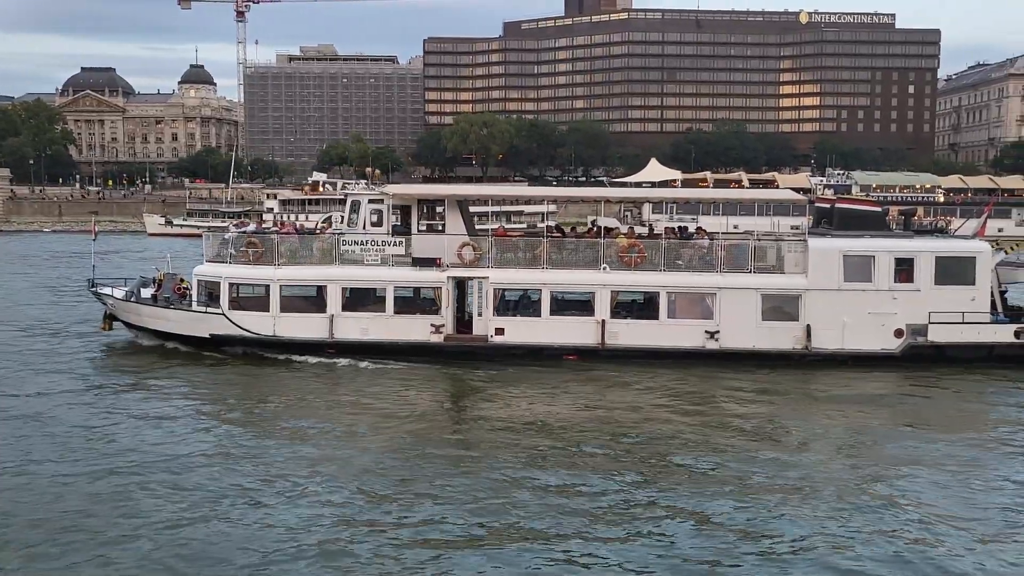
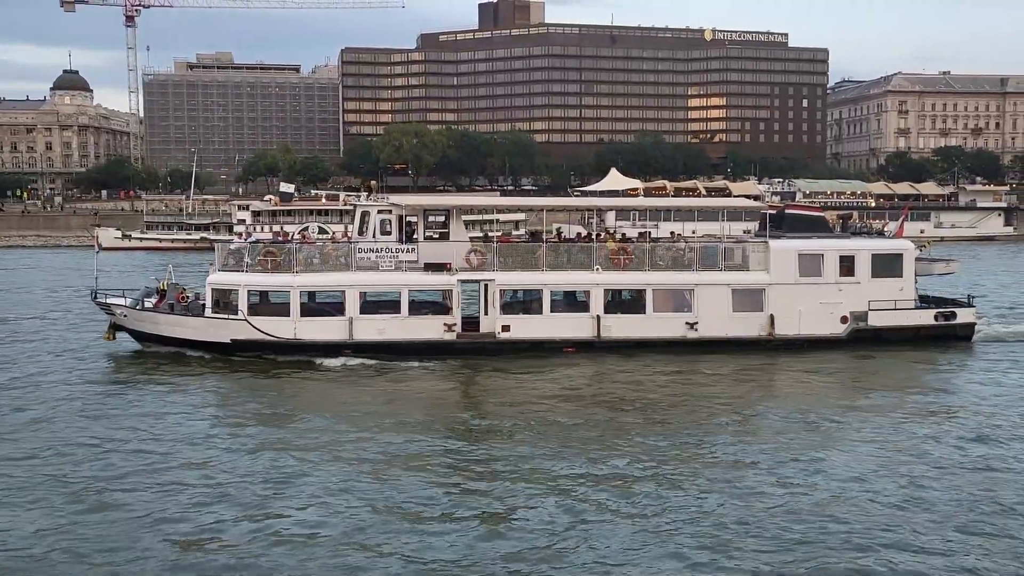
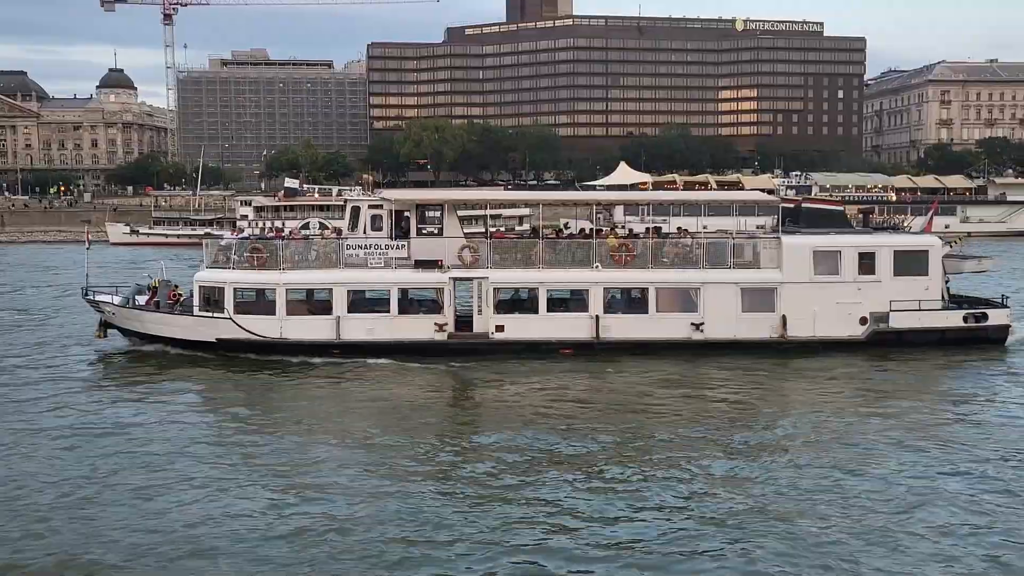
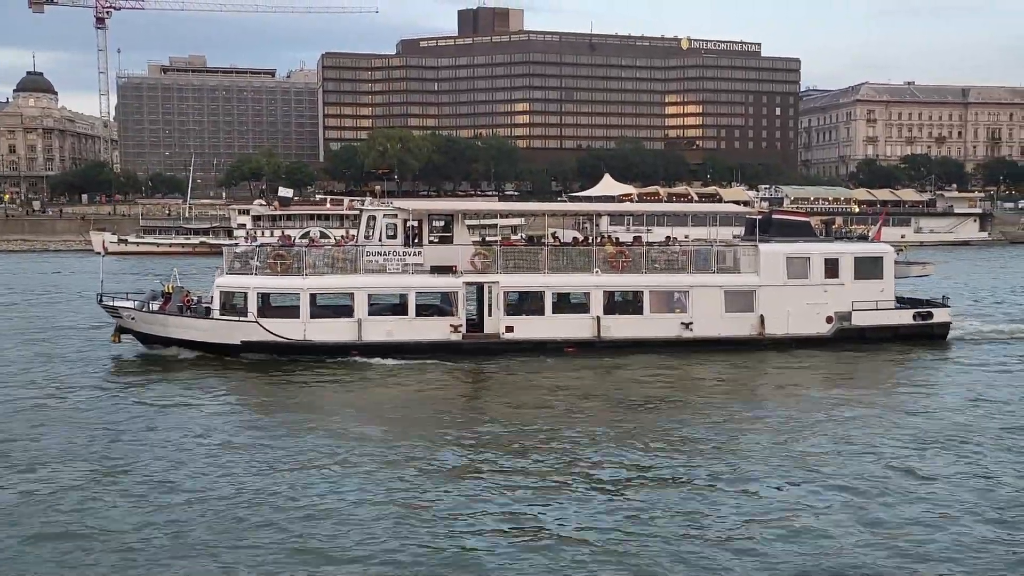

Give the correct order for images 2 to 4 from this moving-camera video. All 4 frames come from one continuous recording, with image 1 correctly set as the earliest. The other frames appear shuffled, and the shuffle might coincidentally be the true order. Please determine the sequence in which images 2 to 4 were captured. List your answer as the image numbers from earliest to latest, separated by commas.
3, 2, 4
